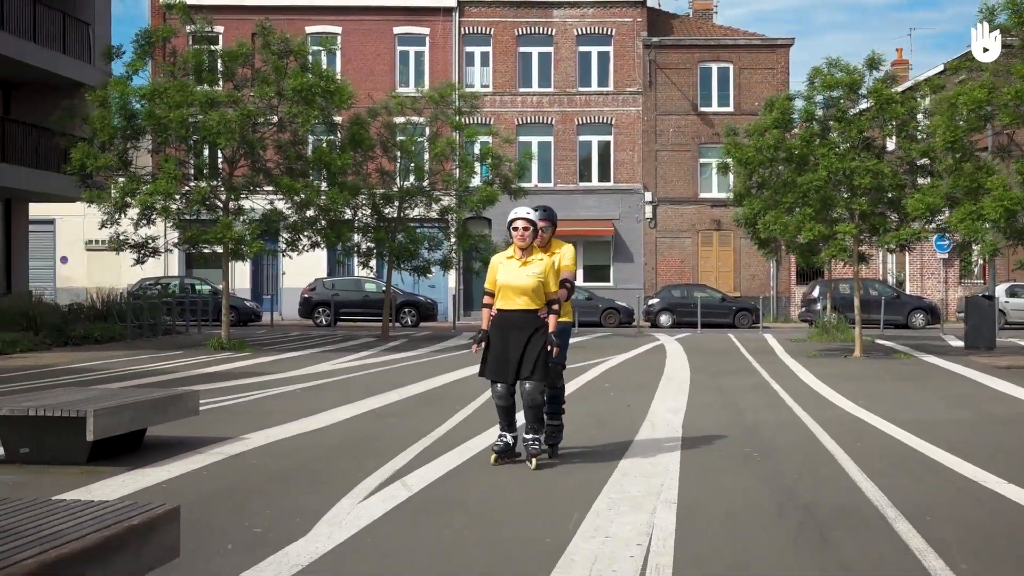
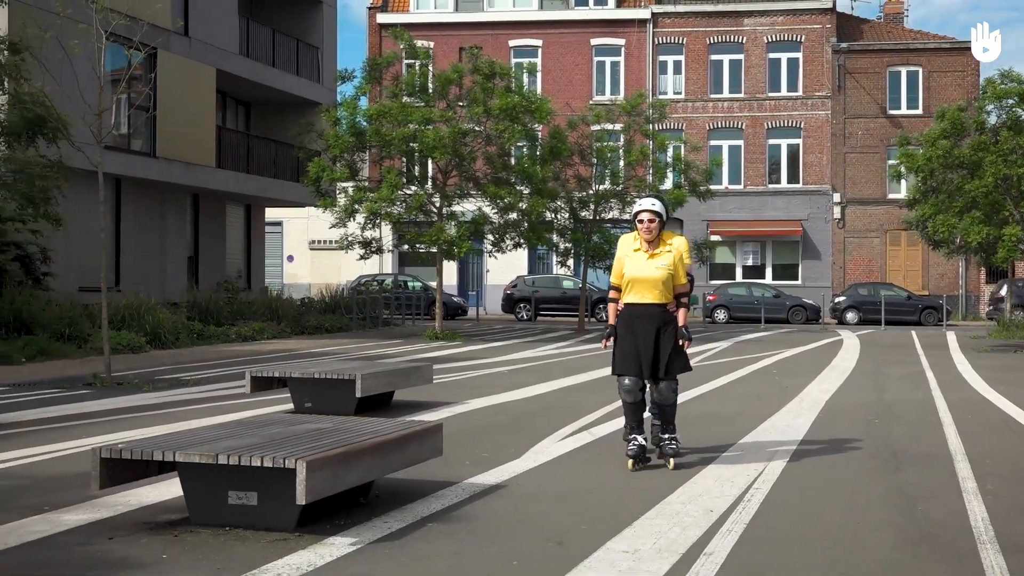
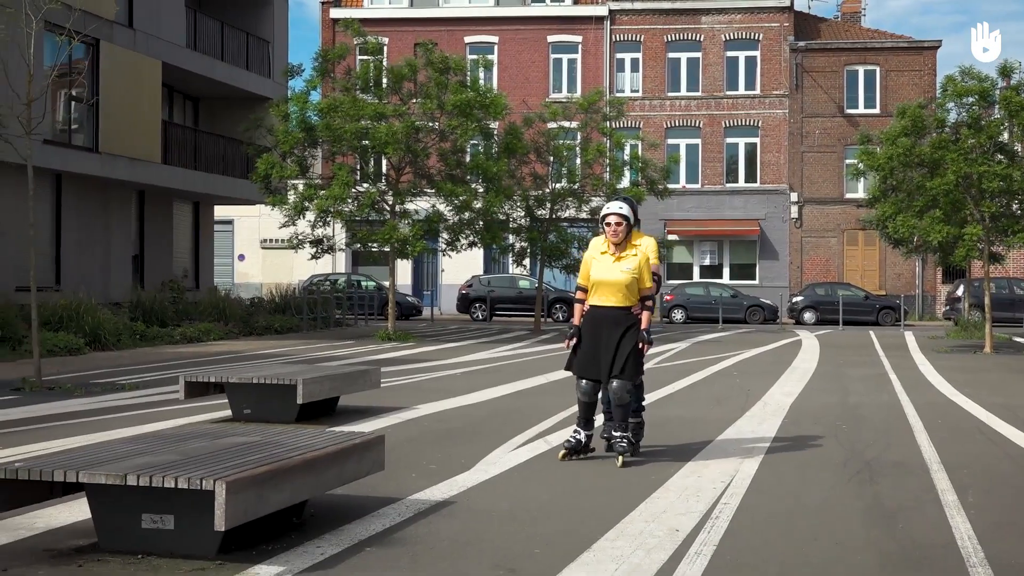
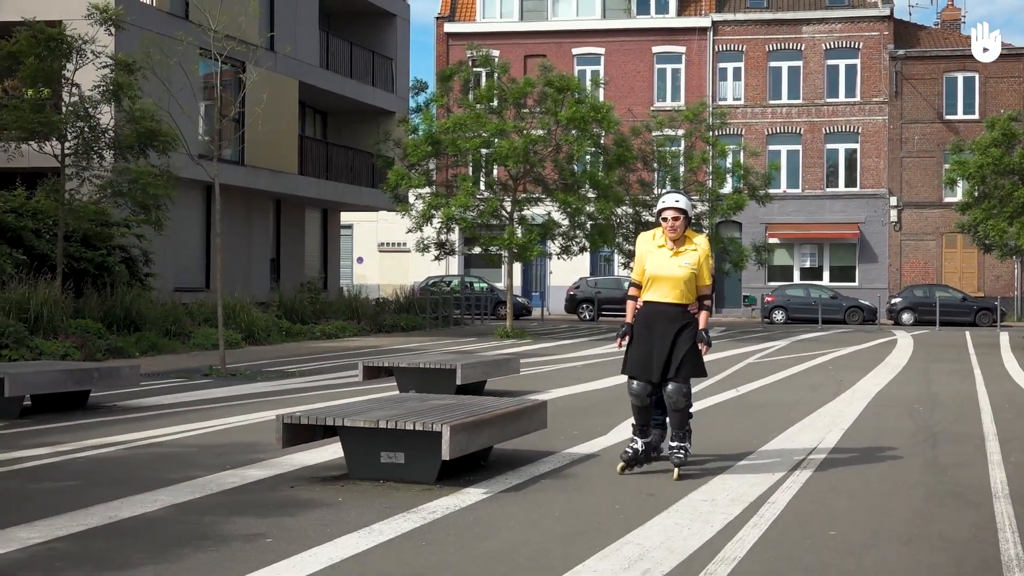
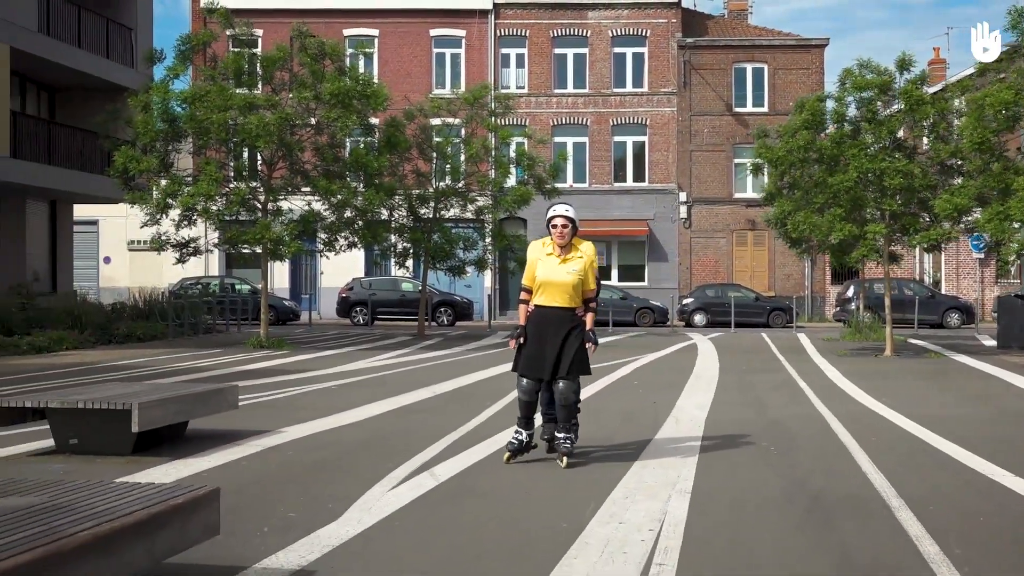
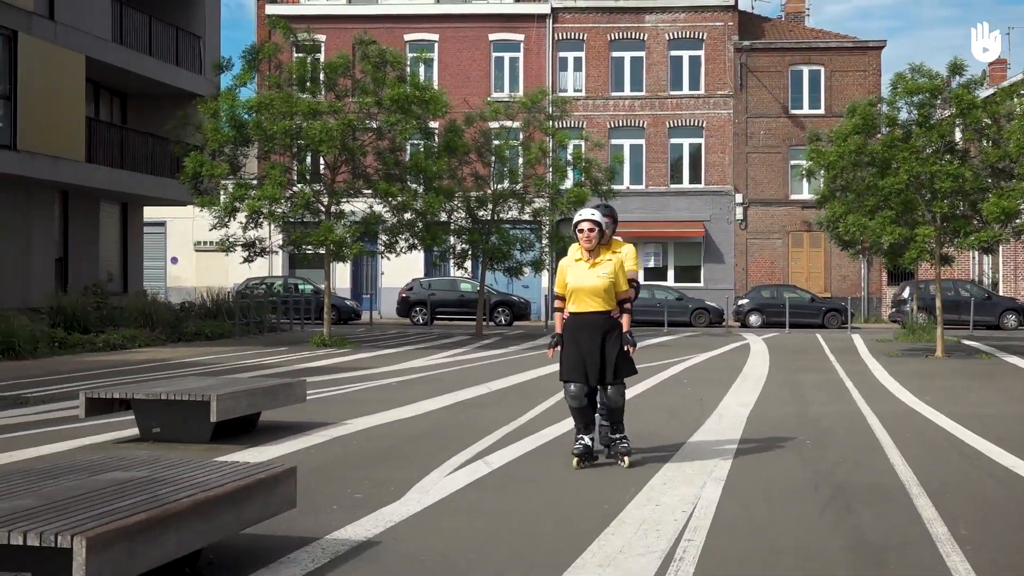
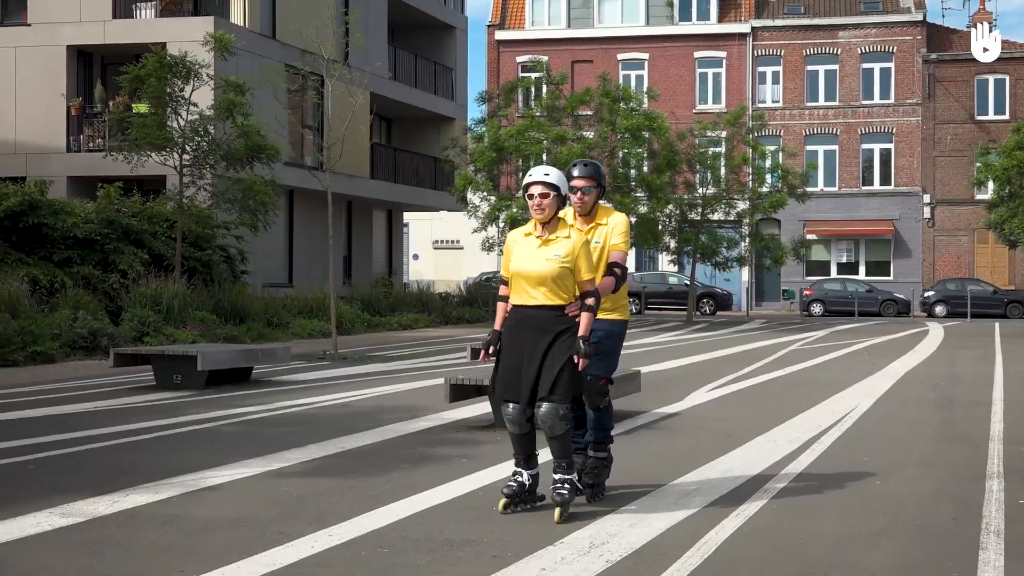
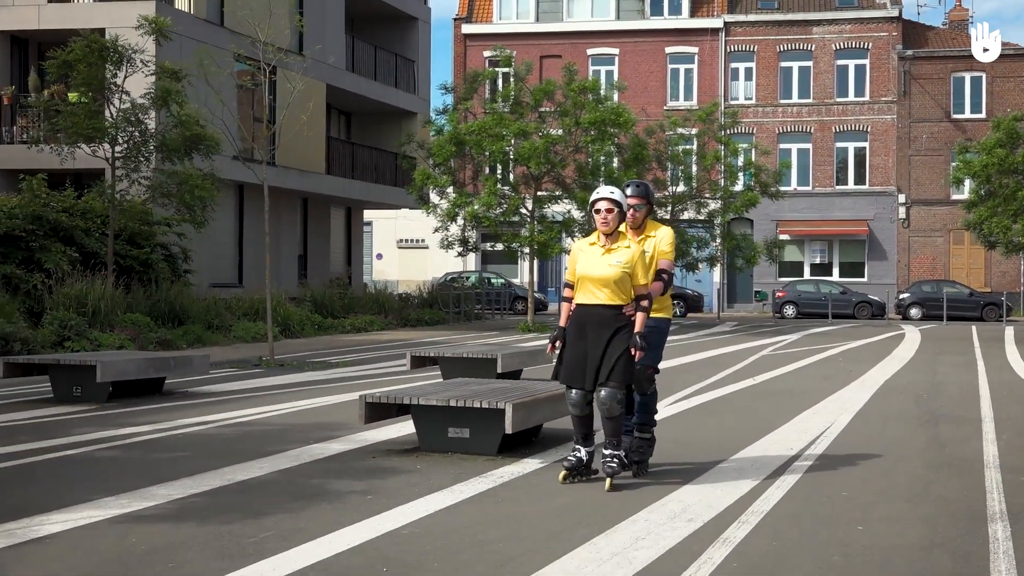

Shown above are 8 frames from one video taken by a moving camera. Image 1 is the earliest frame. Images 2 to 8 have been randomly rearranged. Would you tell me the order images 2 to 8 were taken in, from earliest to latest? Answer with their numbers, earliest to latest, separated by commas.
5, 6, 3, 2, 4, 8, 7
